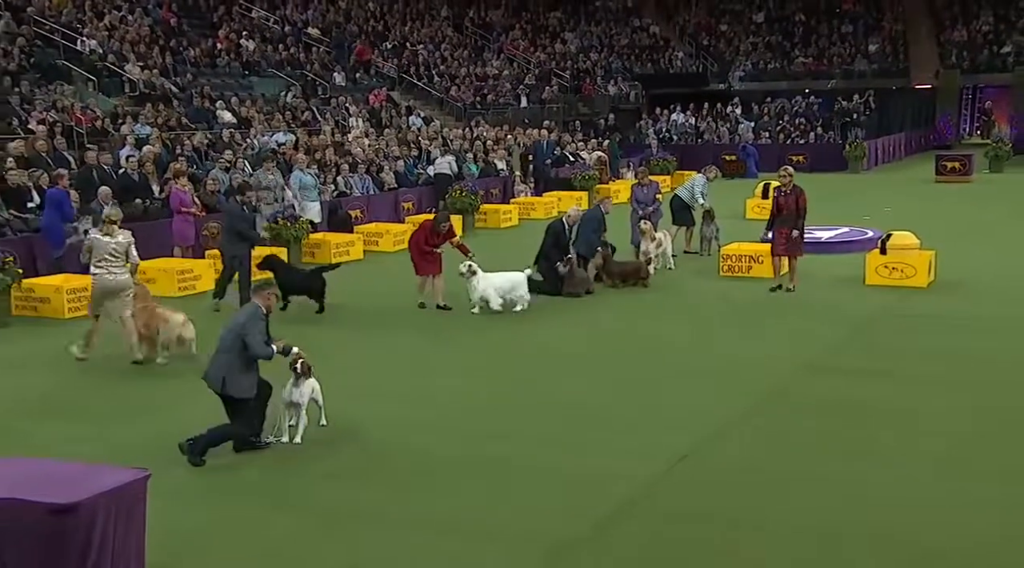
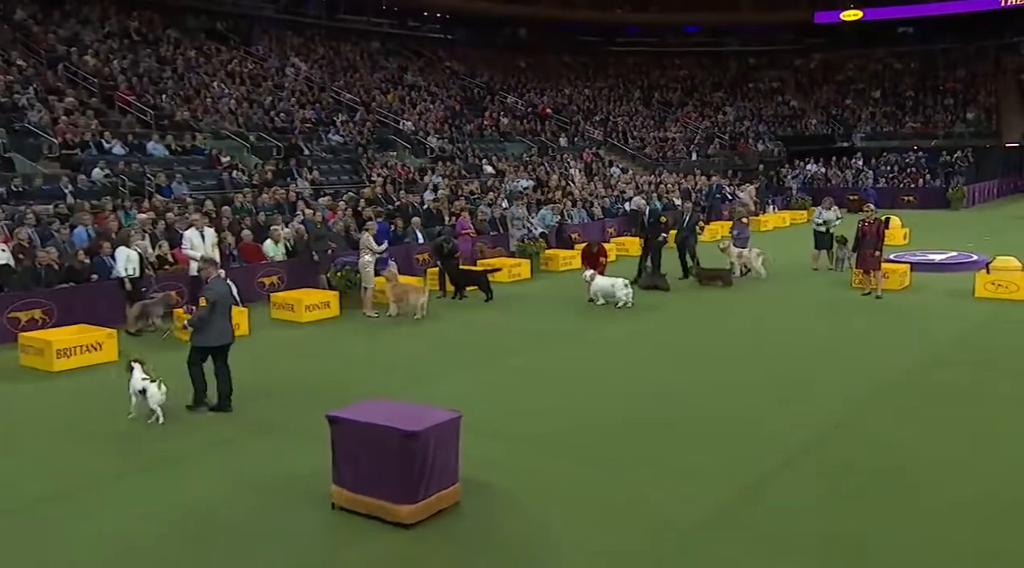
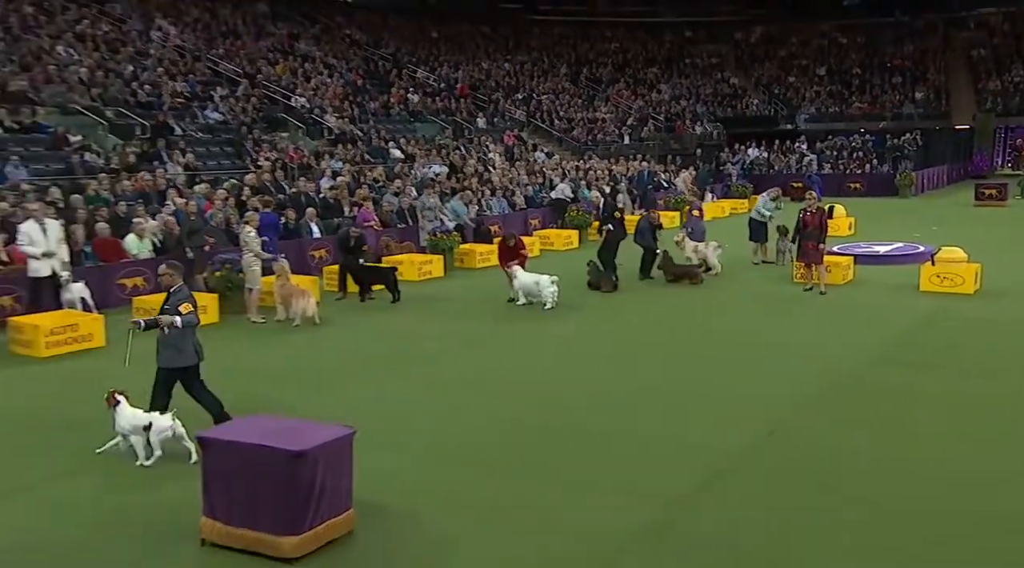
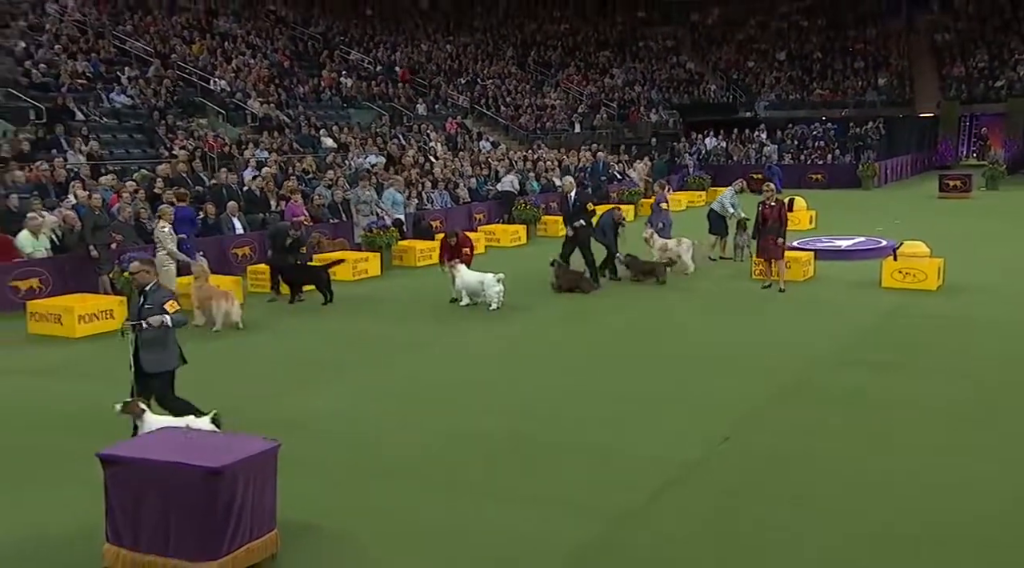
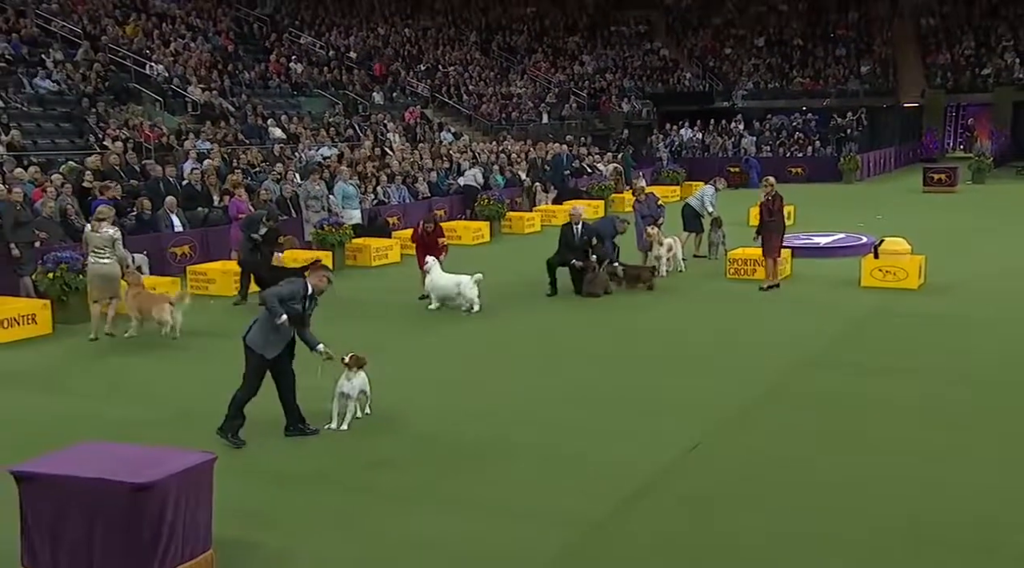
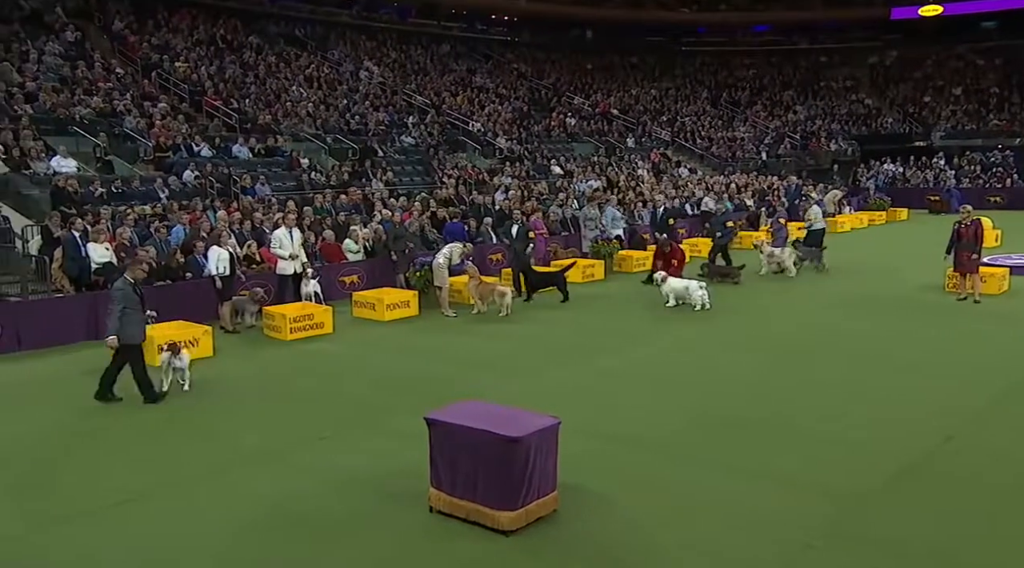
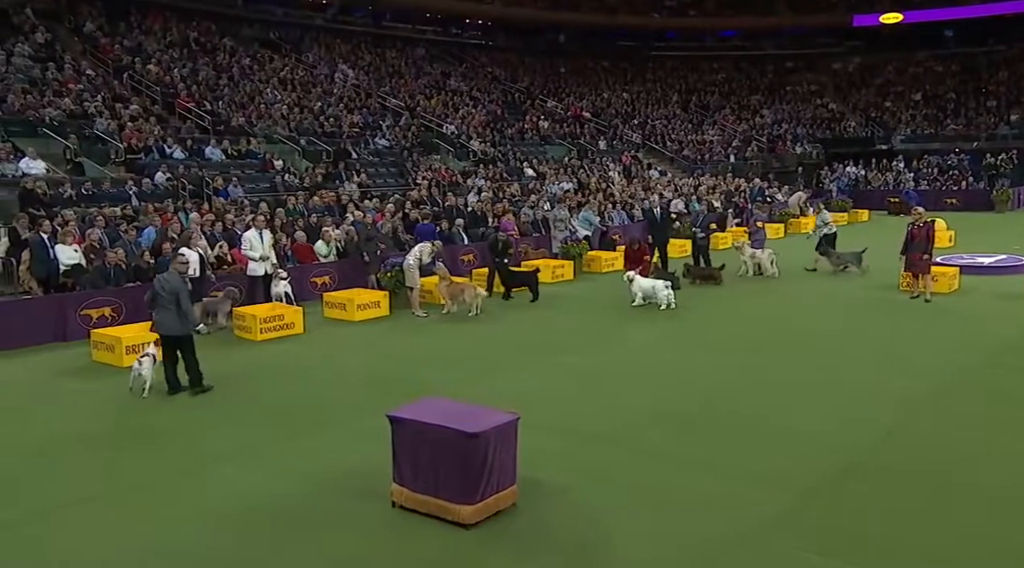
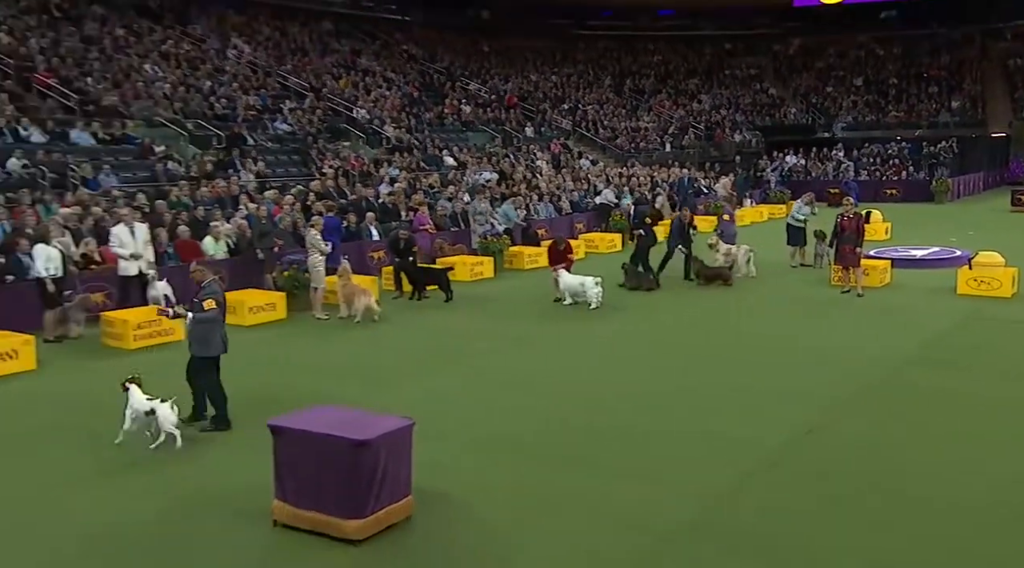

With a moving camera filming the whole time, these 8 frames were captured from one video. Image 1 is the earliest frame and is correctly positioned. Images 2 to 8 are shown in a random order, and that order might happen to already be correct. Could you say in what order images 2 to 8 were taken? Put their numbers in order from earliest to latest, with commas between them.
5, 4, 3, 8, 2, 7, 6
